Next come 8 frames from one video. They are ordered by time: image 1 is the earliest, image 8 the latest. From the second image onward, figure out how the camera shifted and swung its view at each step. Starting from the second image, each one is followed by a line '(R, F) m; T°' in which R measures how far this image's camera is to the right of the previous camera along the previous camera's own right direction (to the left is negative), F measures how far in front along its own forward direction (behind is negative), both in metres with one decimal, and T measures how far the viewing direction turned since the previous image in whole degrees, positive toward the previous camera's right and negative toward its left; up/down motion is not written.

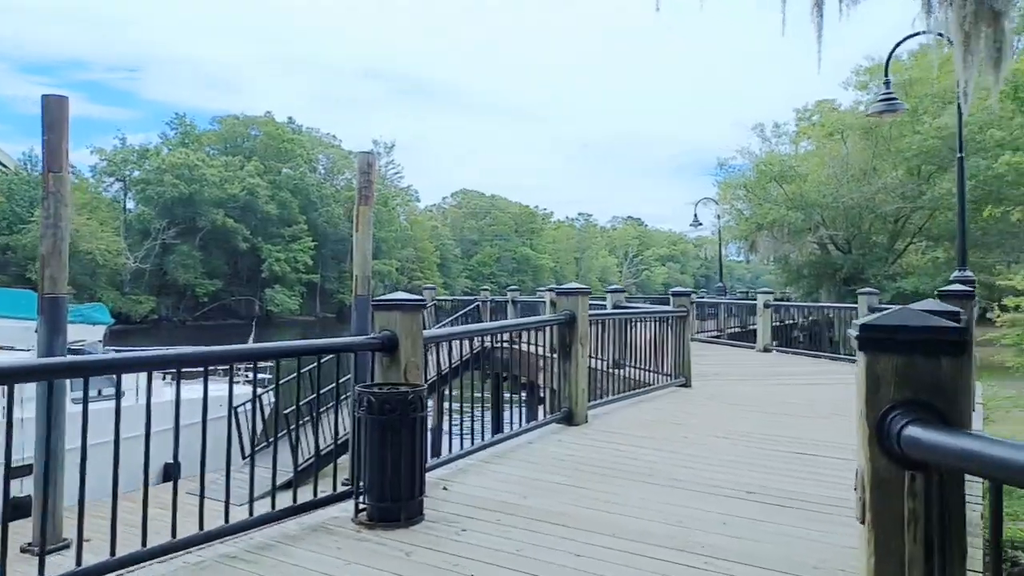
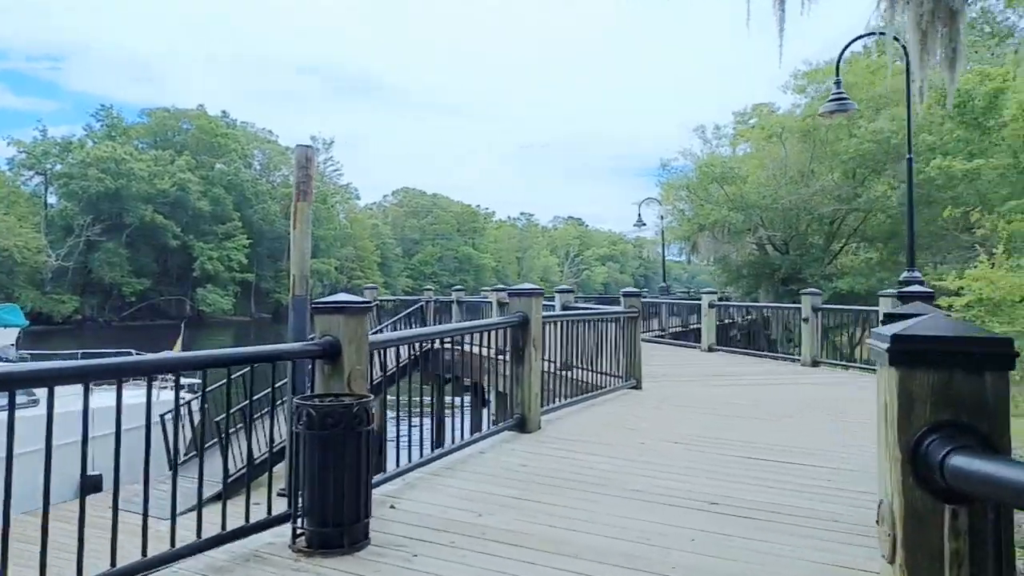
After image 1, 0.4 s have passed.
(-0.1, +0.3) m; +5°
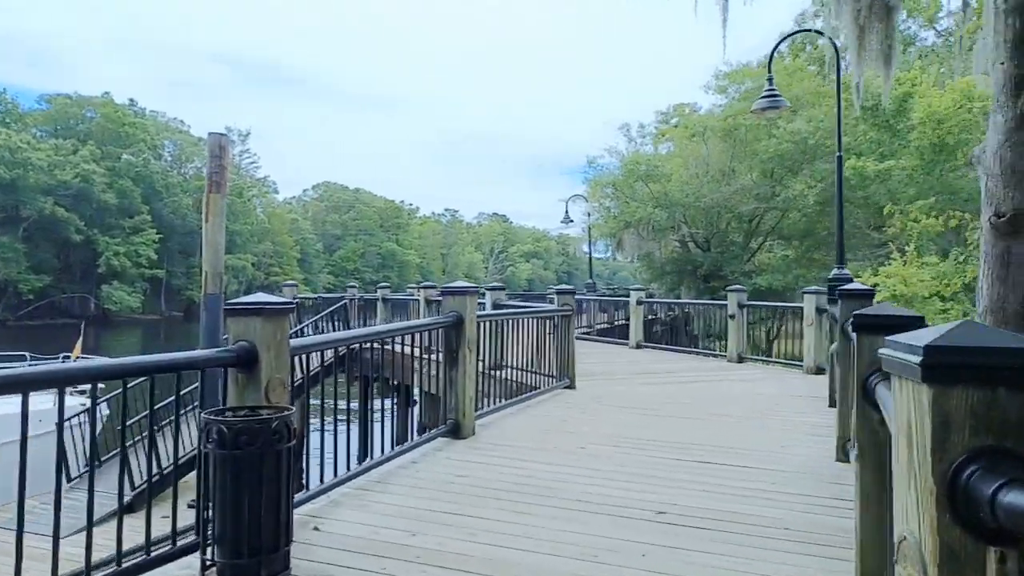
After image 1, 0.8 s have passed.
(-0.1, +0.3) m; +6°
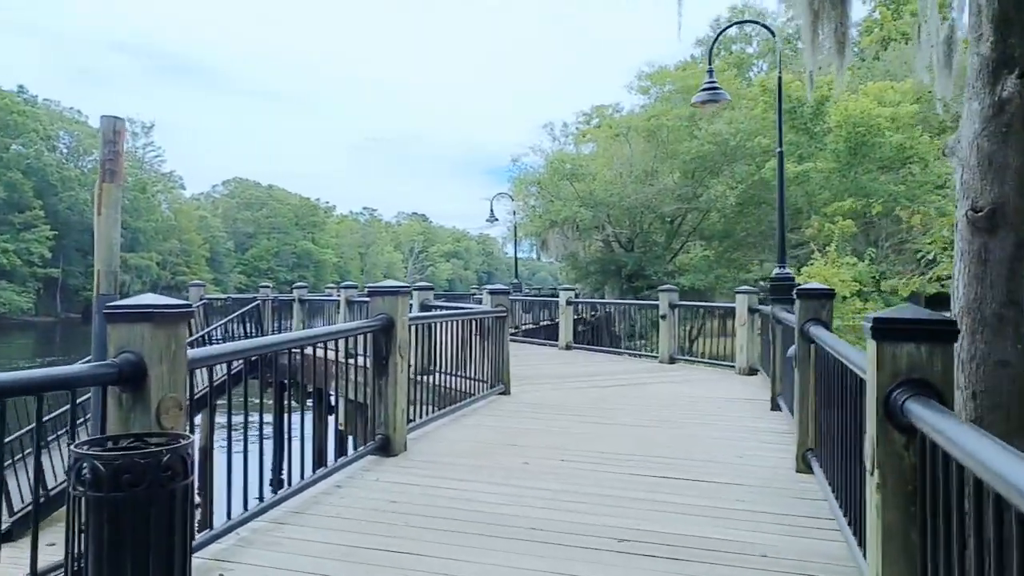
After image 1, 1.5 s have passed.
(-0.1, +0.5) m; +6°
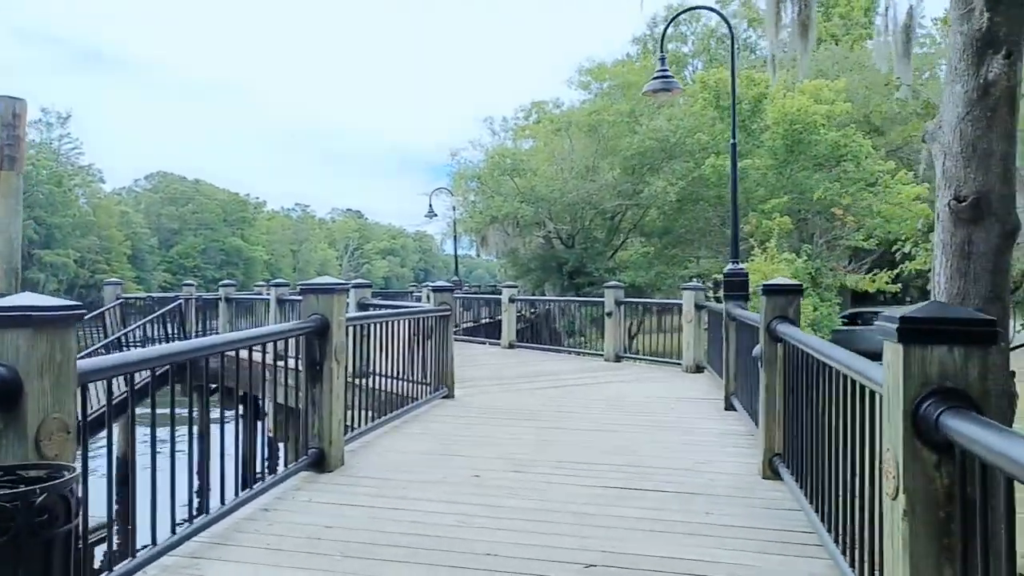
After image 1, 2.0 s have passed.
(-0.1, +0.4) m; +5°
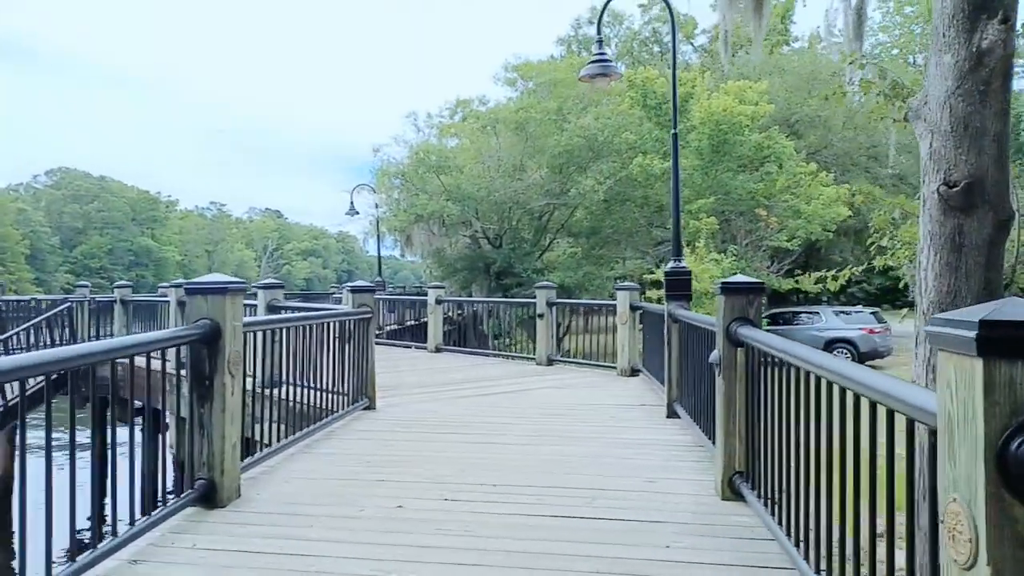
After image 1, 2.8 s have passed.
(0.0, +0.5) m; +6°
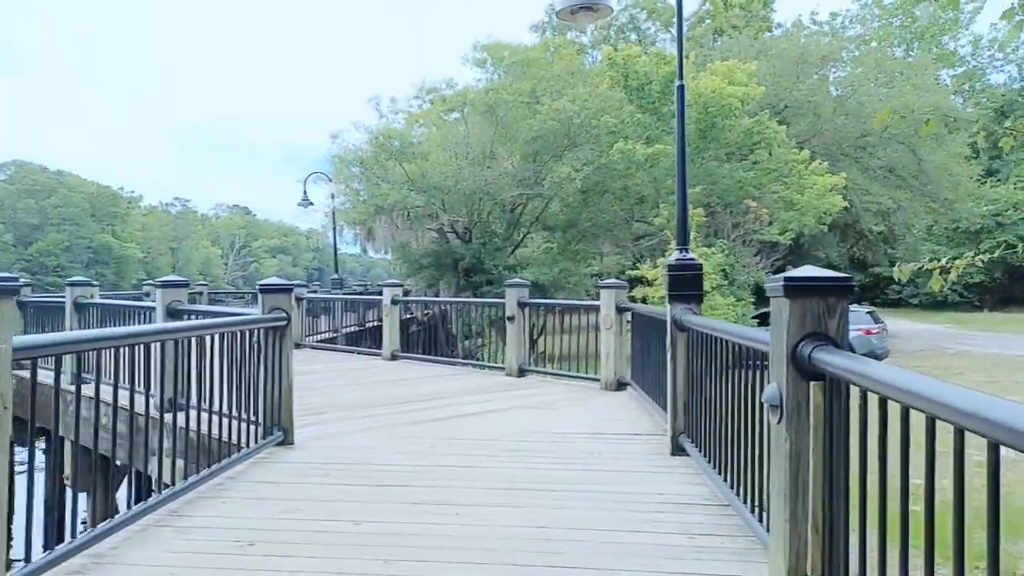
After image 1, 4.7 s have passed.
(+0.1, +1.3) m; +2°
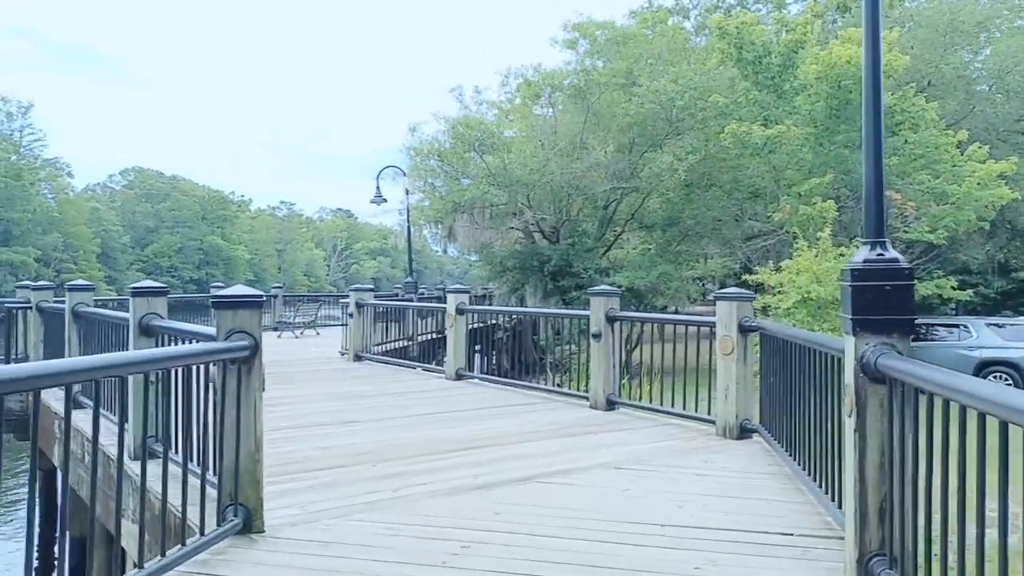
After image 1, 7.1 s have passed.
(+0.1, +1.7) m; -7°
